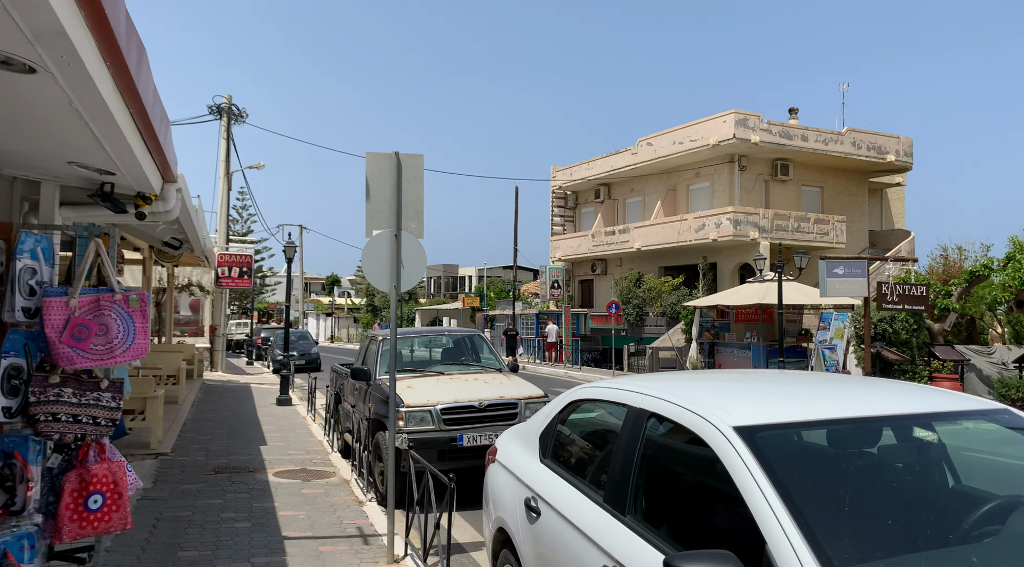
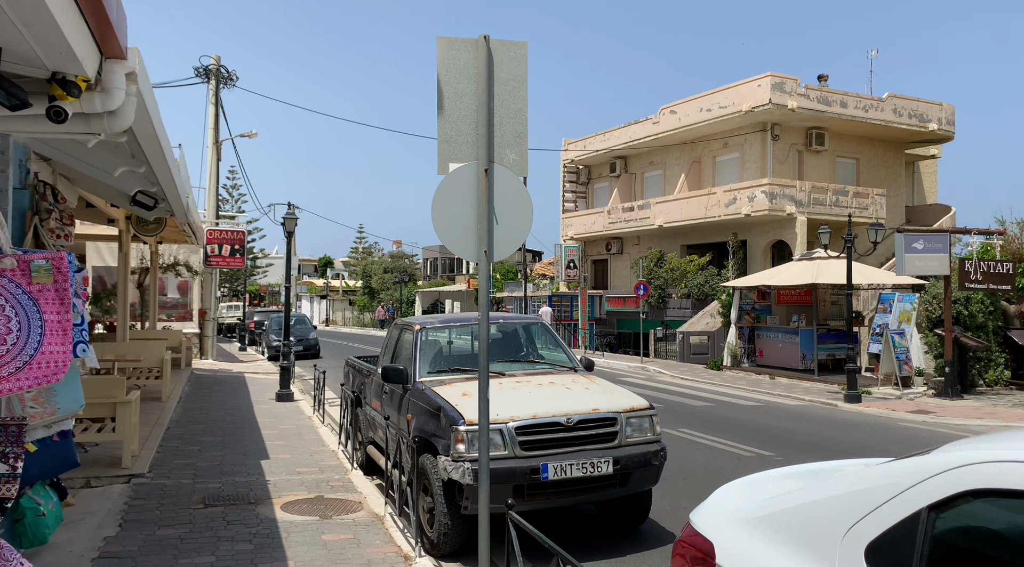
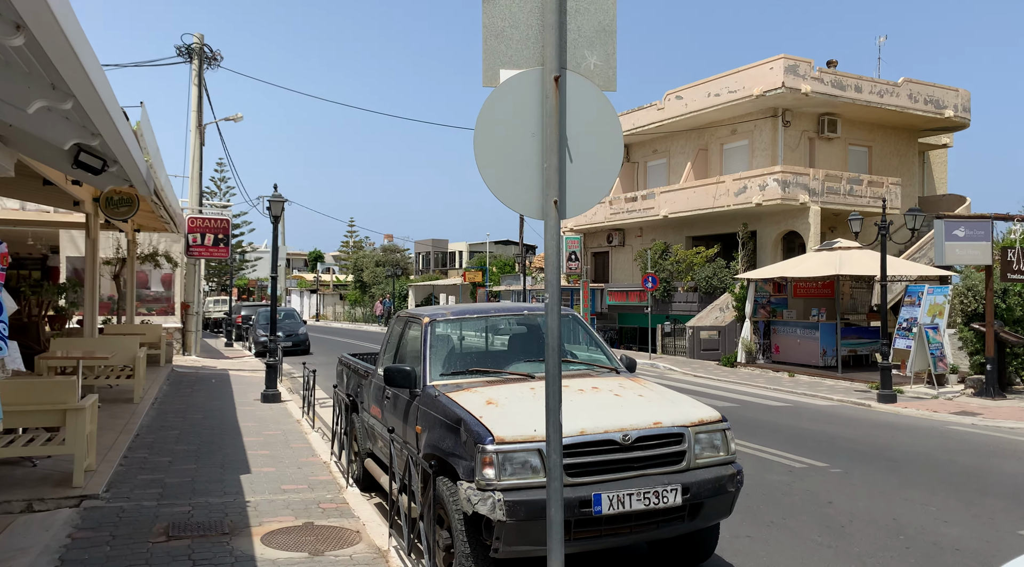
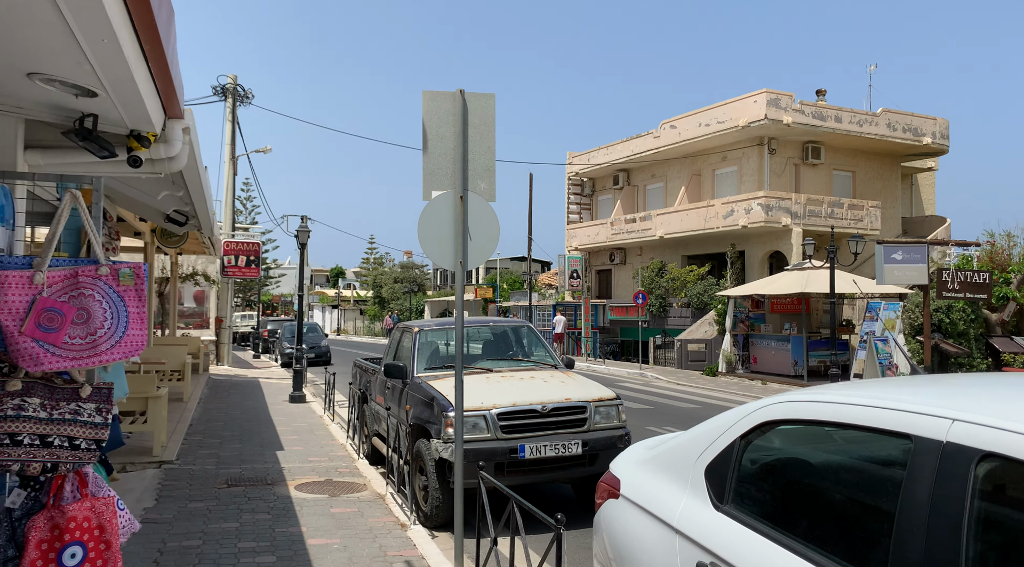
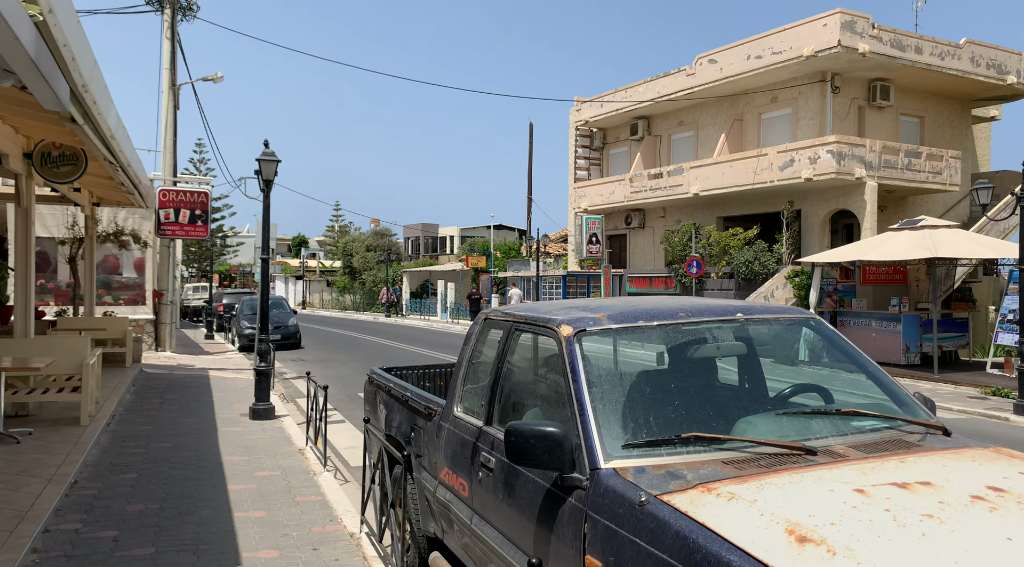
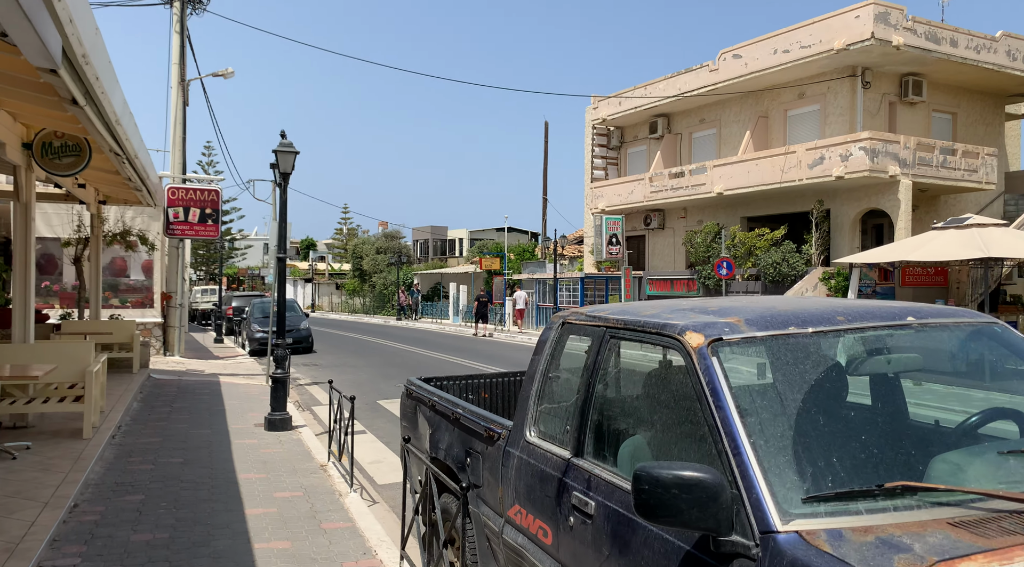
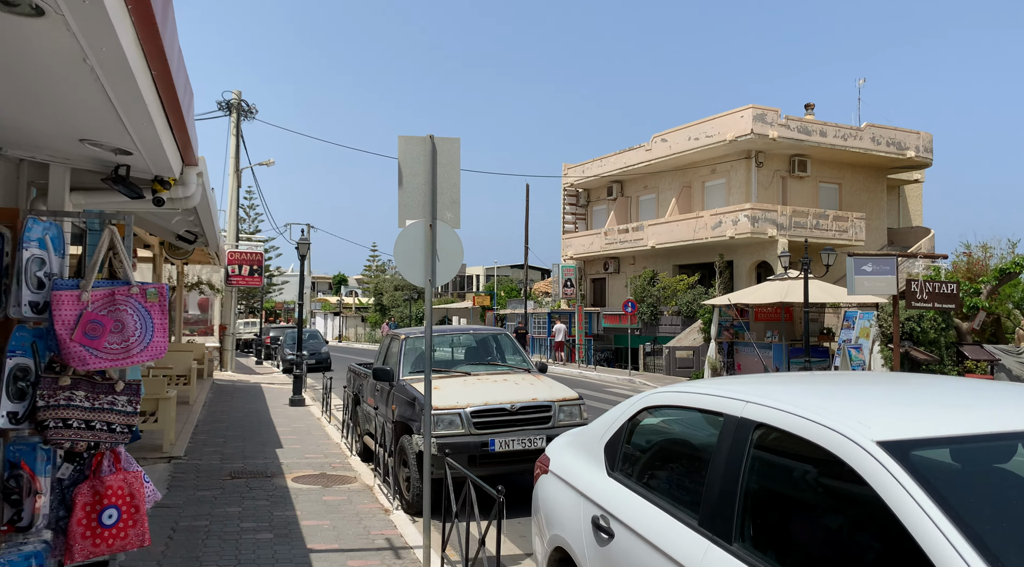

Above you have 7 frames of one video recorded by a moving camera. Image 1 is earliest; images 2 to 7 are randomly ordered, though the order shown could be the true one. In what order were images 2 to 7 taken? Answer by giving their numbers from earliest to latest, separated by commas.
7, 4, 2, 3, 5, 6
